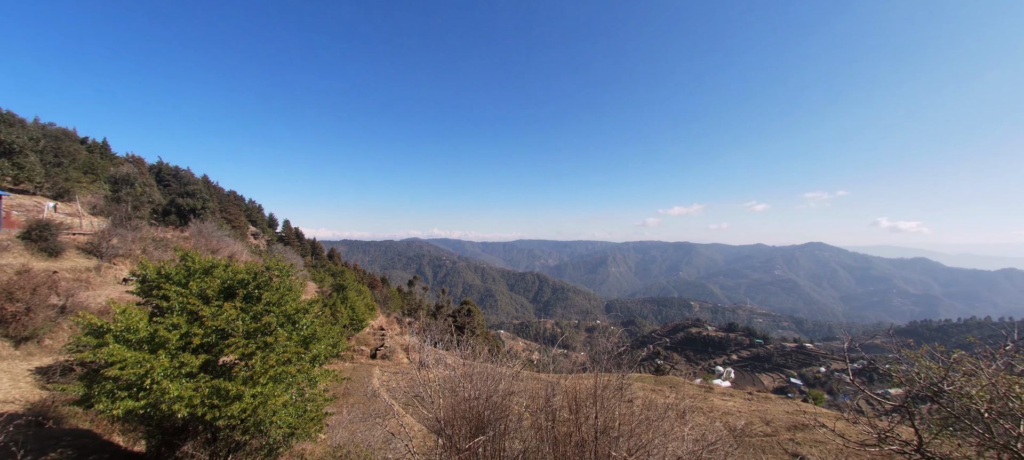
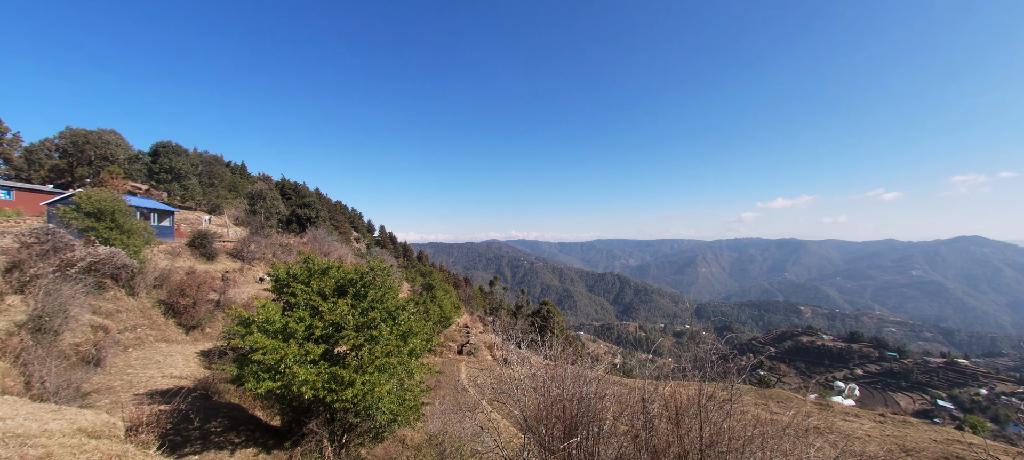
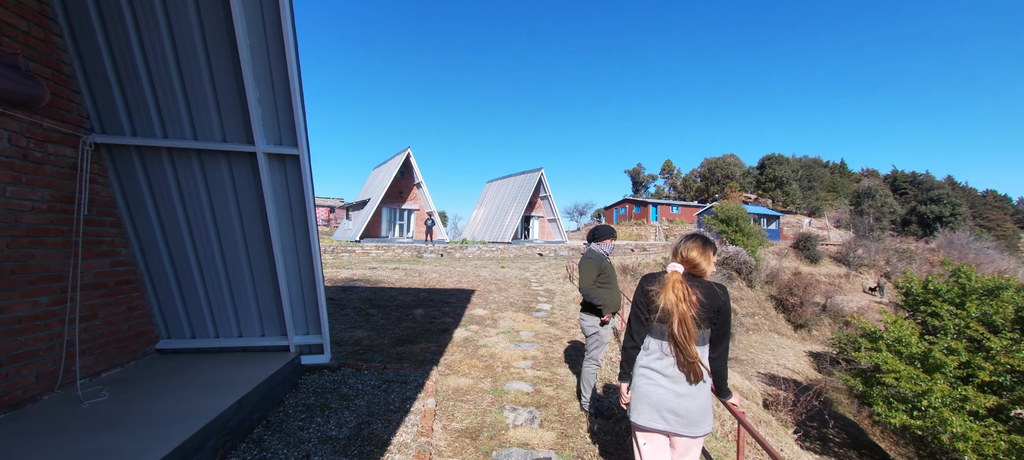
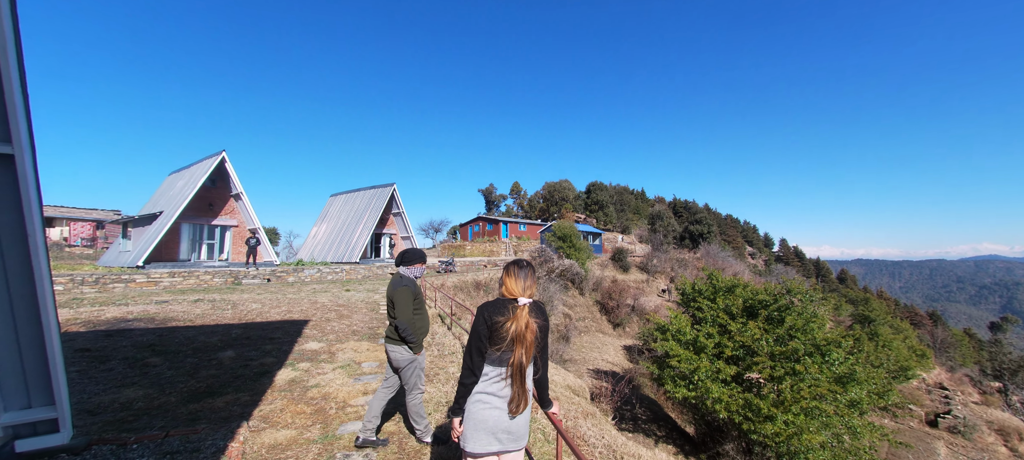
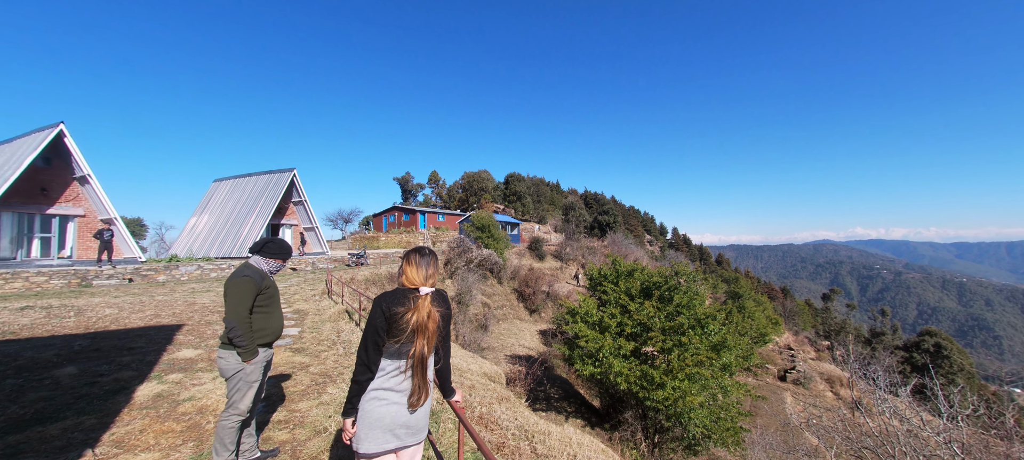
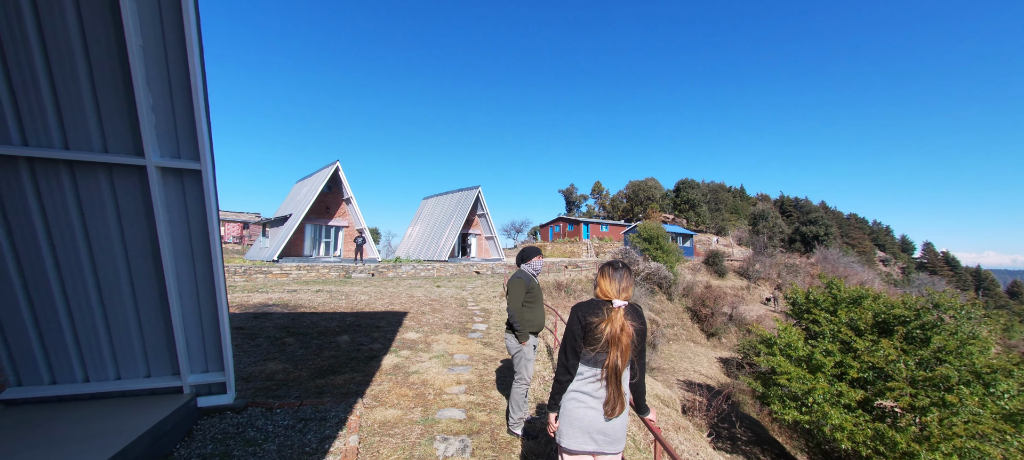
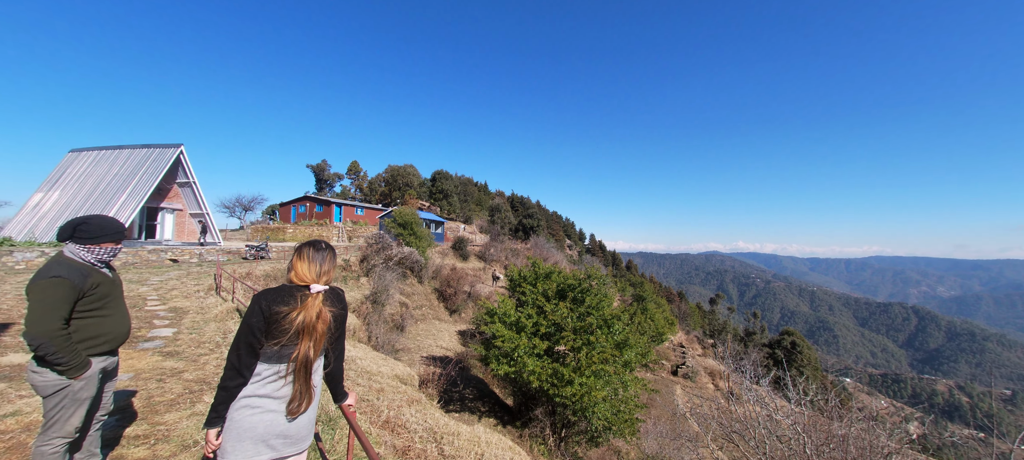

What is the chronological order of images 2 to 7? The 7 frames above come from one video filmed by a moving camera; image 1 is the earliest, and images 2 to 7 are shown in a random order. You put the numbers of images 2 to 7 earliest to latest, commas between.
2, 7, 5, 4, 6, 3
